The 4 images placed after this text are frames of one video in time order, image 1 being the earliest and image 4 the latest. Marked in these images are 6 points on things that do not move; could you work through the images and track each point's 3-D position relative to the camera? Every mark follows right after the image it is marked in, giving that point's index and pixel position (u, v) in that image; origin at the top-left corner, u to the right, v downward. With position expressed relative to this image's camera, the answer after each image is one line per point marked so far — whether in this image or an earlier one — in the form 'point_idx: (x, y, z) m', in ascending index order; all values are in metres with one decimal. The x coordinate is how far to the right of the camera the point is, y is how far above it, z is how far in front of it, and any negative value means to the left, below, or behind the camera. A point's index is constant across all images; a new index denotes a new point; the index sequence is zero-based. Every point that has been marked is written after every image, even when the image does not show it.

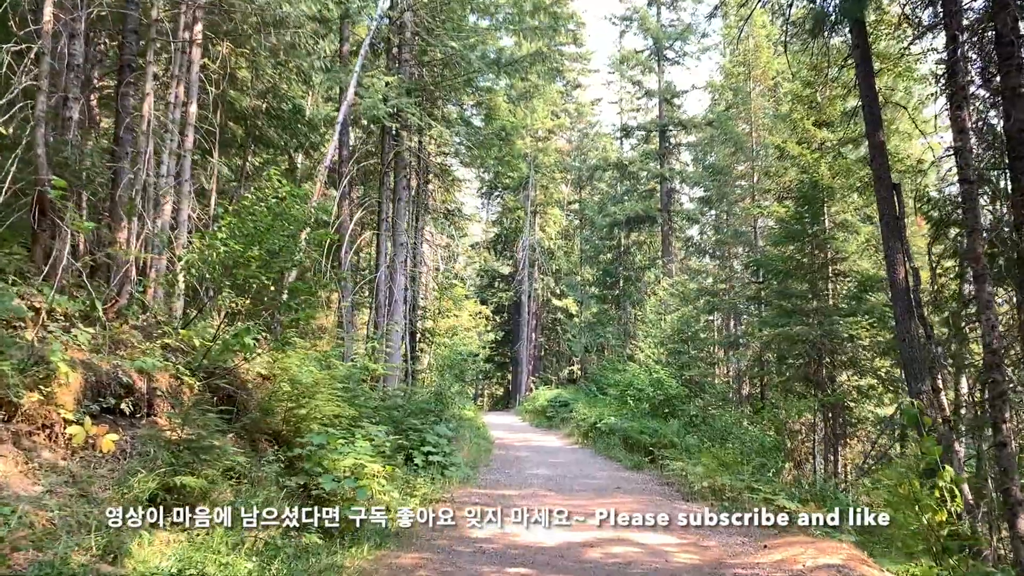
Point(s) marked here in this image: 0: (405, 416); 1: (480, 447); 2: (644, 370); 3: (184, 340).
0: (-1.1, -1.3, +8.9) m
1: (-0.4, -2.1, +11.9) m
2: (+2.3, -1.4, +15.7) m
3: (-2.3, -0.4, +6.1) m
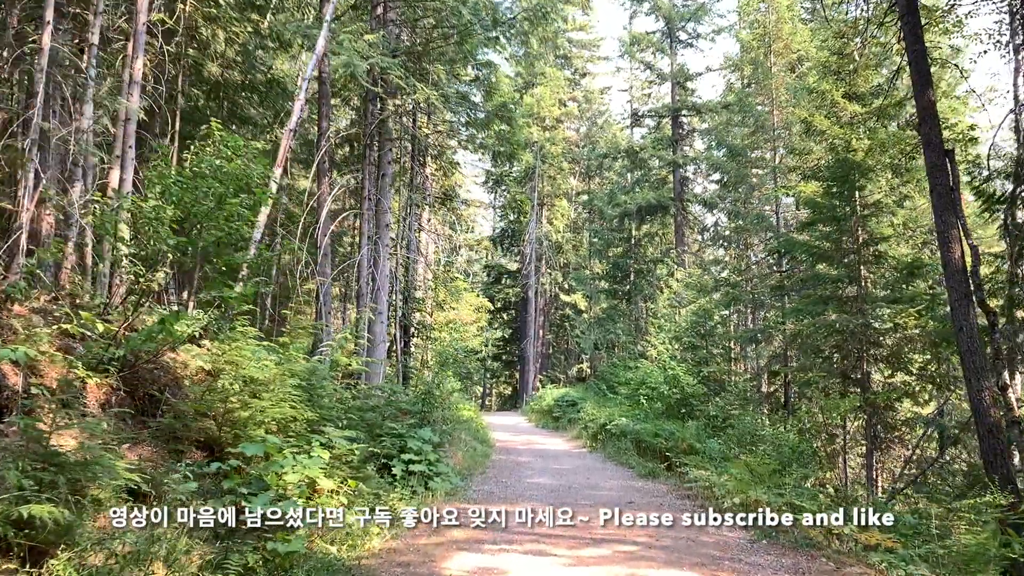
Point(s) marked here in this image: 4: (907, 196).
0: (-1.1, -1.1, +7.7) m
1: (-0.4, -2.0, +10.7) m
2: (+2.4, -1.3, +14.5) m
3: (-2.3, -0.2, +4.9) m
4: (+5.2, +1.2, +11.7) m
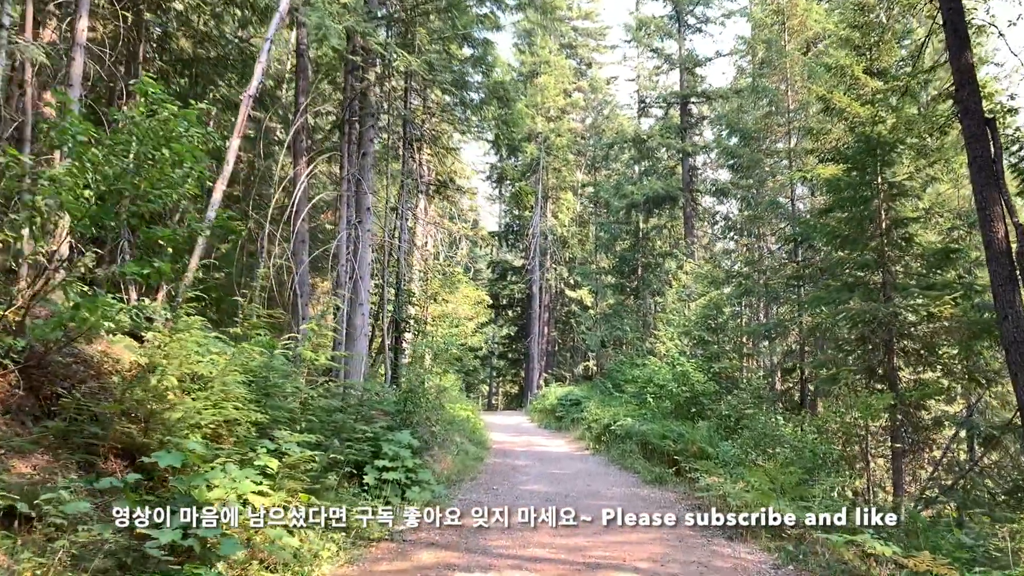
0: (-1.2, -1.0, +6.9) m
1: (-0.5, -1.9, +9.9) m
2: (+2.4, -1.2, +13.6) m
3: (-2.4, -0.1, +4.1) m
4: (+5.1, +1.3, +10.9) m
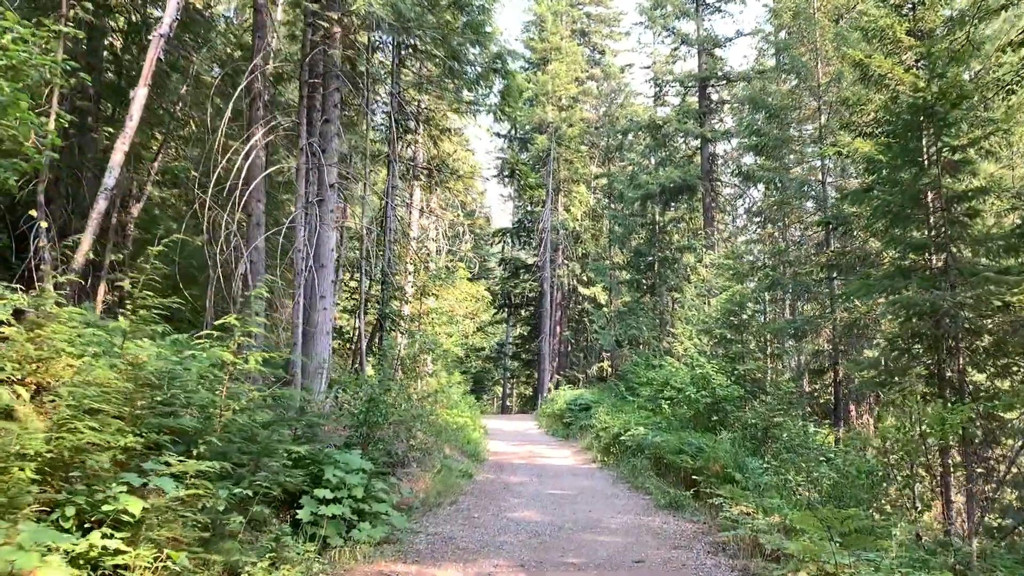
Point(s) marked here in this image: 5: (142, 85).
0: (-1.3, -0.9, +5.6) m
1: (-0.6, -1.8, +8.6) m
2: (+2.4, -1.1, +12.2) m
3: (-2.6, 0.0, +2.8) m
4: (+5.1, +1.5, +9.4) m
5: (-2.2, +1.2, +5.4) m
